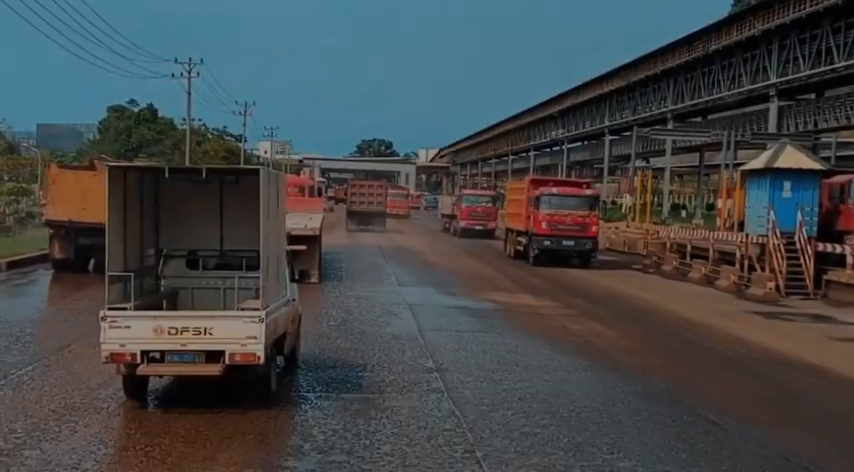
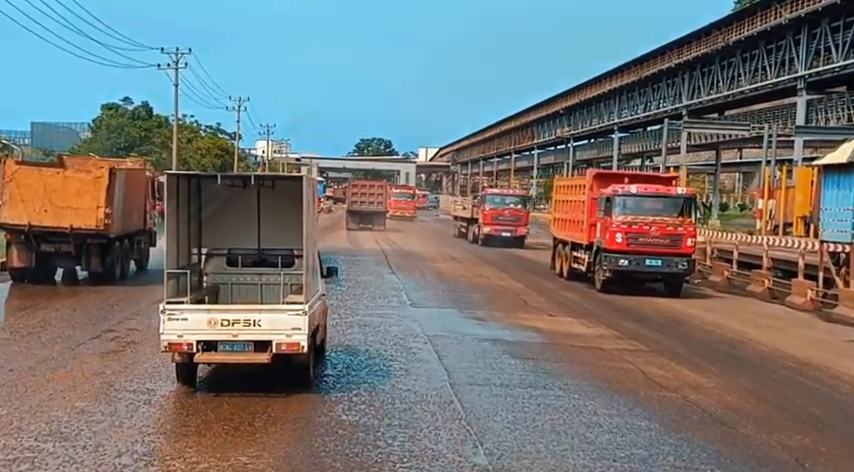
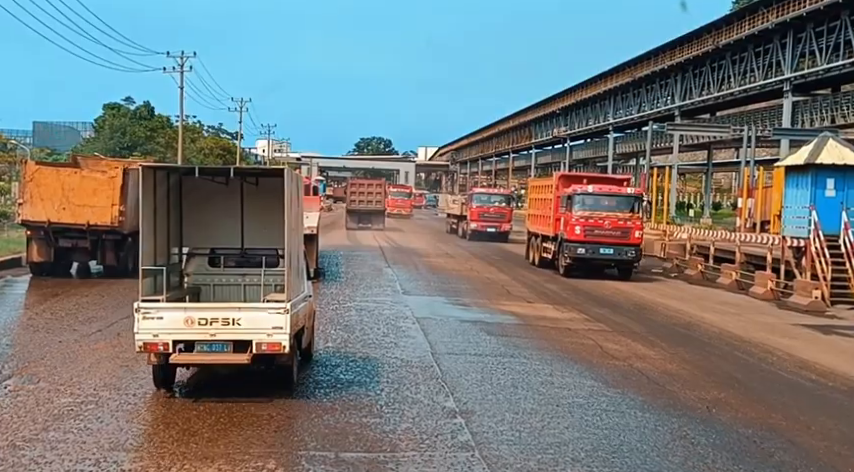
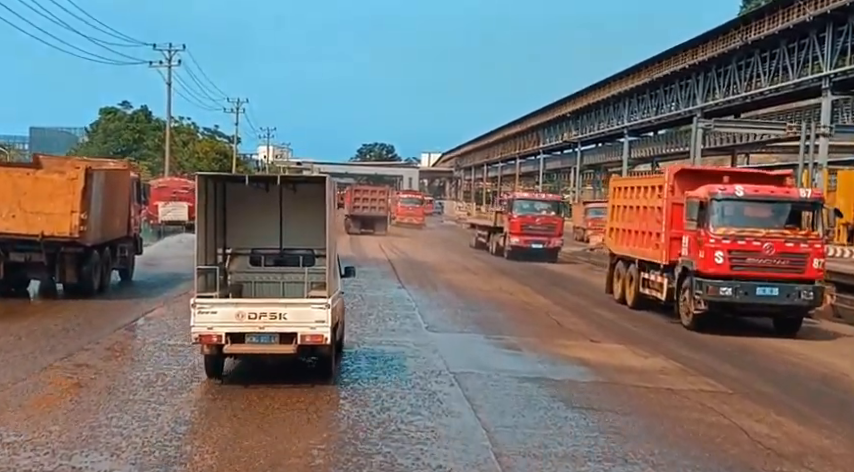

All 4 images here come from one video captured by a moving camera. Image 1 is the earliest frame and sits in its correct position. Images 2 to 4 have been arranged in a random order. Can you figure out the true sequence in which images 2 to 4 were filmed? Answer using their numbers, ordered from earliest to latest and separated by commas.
3, 2, 4
